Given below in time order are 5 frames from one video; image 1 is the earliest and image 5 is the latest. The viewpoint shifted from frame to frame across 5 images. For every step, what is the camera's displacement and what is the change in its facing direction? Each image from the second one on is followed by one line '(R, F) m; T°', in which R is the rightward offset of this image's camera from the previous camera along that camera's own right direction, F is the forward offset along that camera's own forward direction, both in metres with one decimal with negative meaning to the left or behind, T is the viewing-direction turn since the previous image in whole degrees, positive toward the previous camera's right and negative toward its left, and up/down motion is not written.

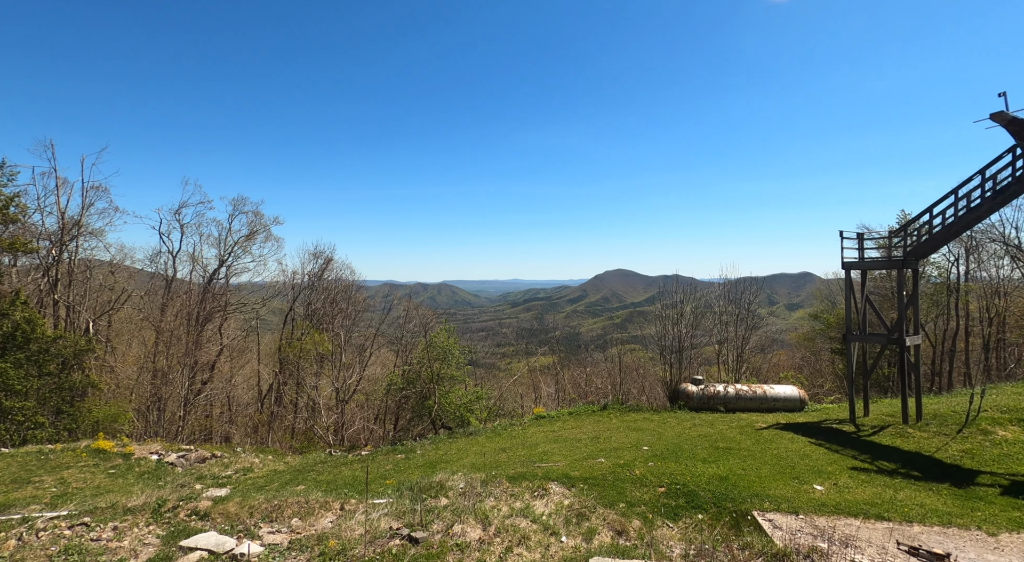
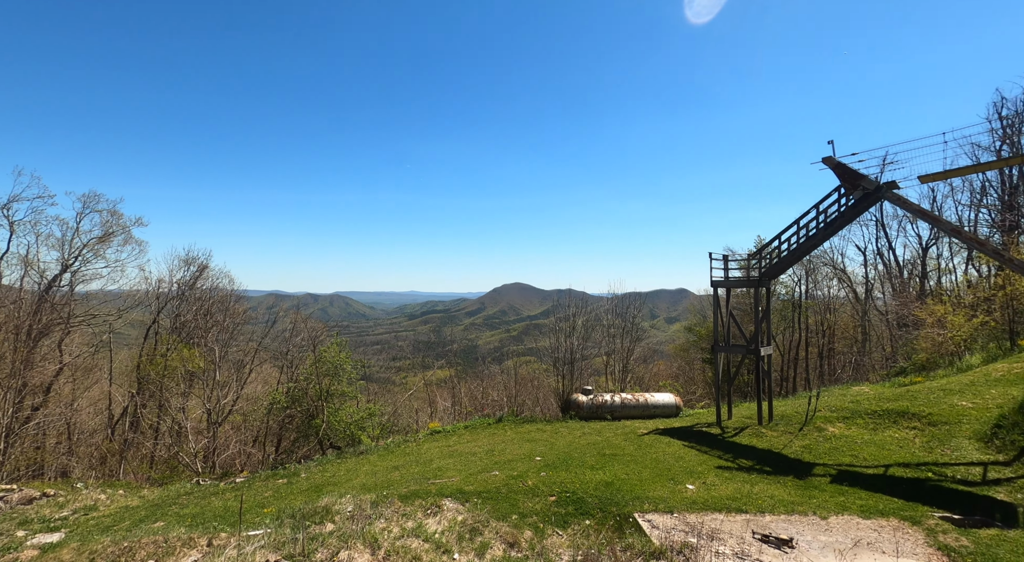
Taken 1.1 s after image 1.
(+0.1, -0.7) m; +11°
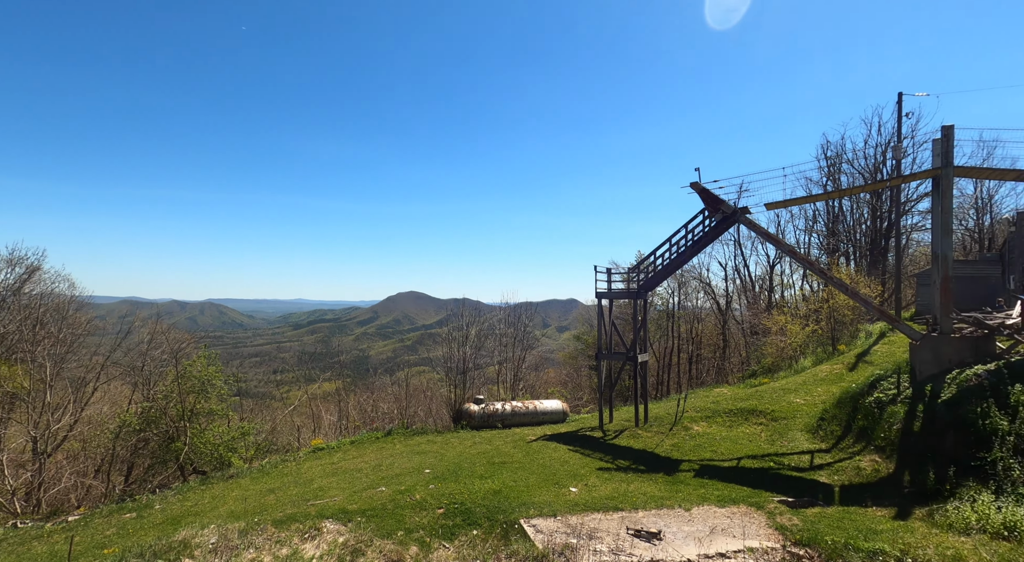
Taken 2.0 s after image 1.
(+0.1, -0.5) m; +11°
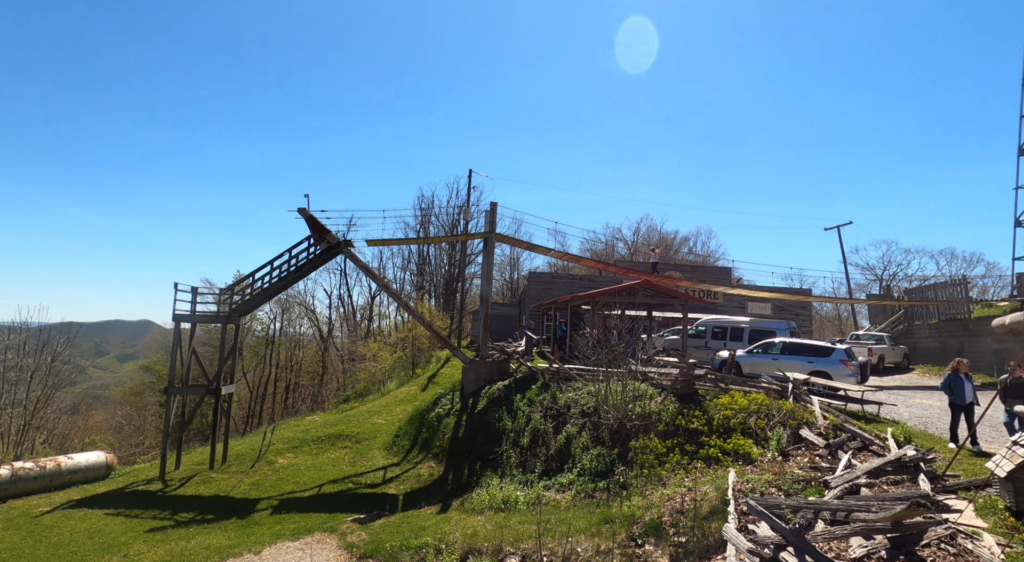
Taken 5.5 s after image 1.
(0.0, -0.8) m; +38°
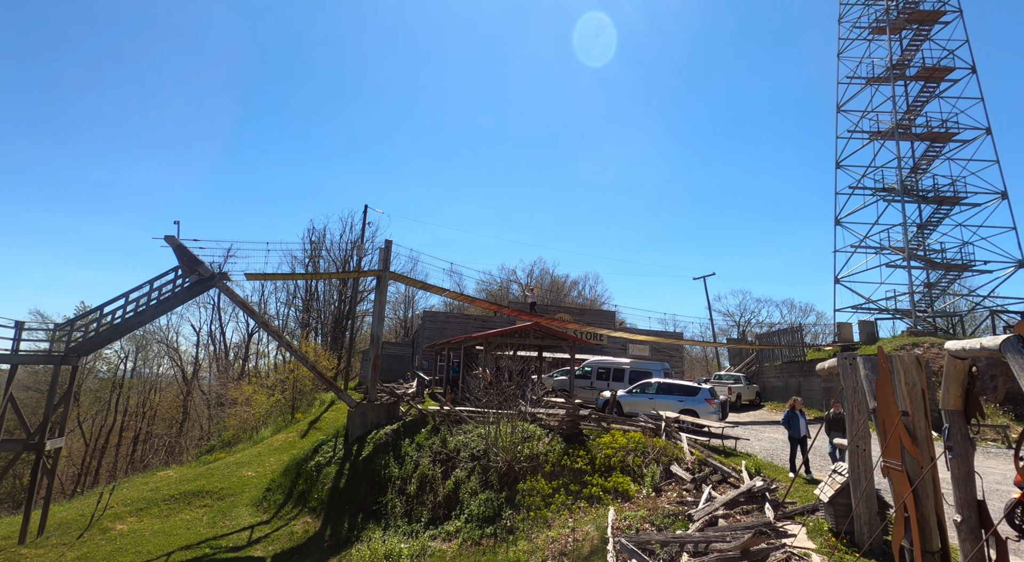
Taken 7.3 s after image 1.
(+0.1, +0.1) m; +10°
